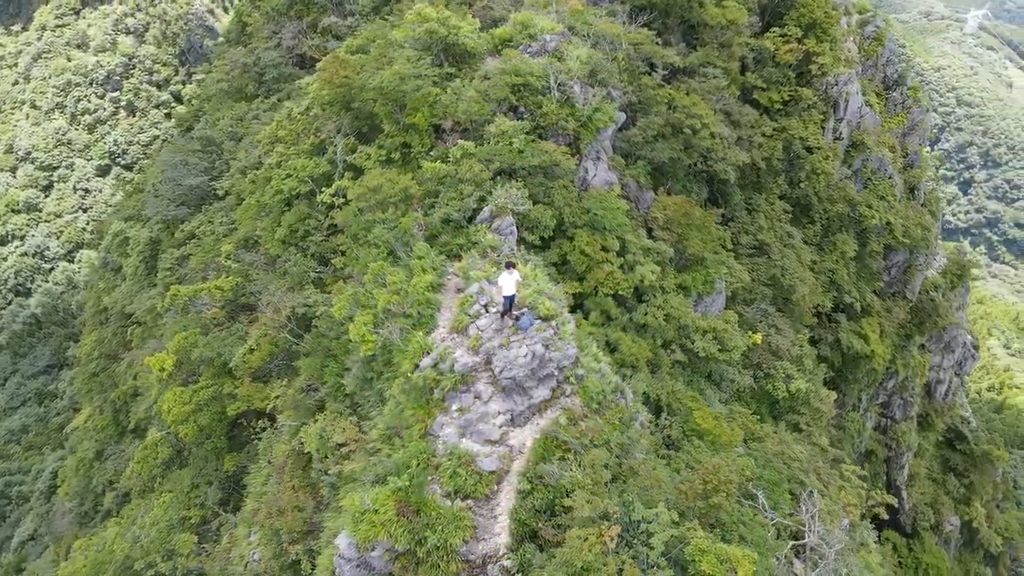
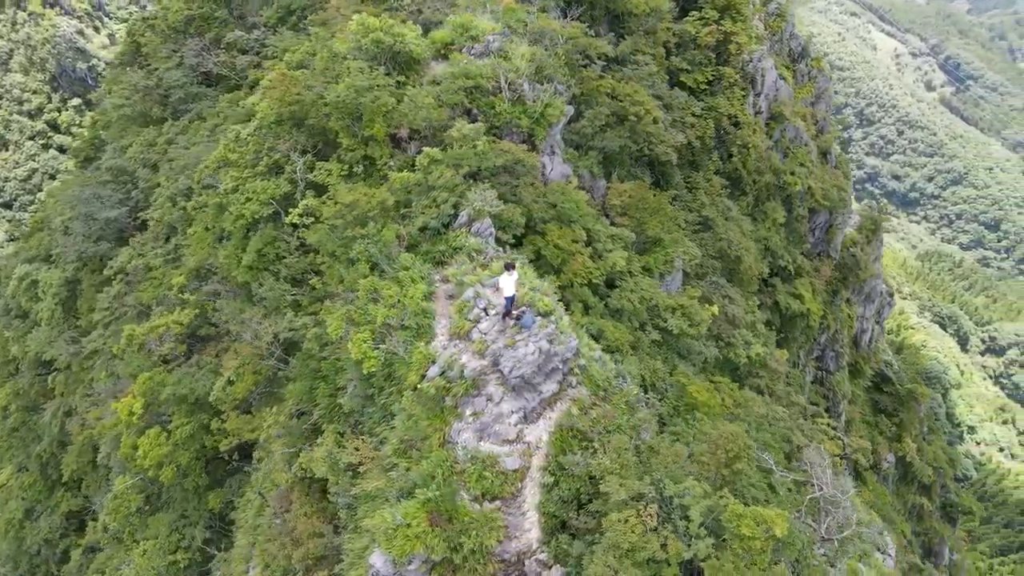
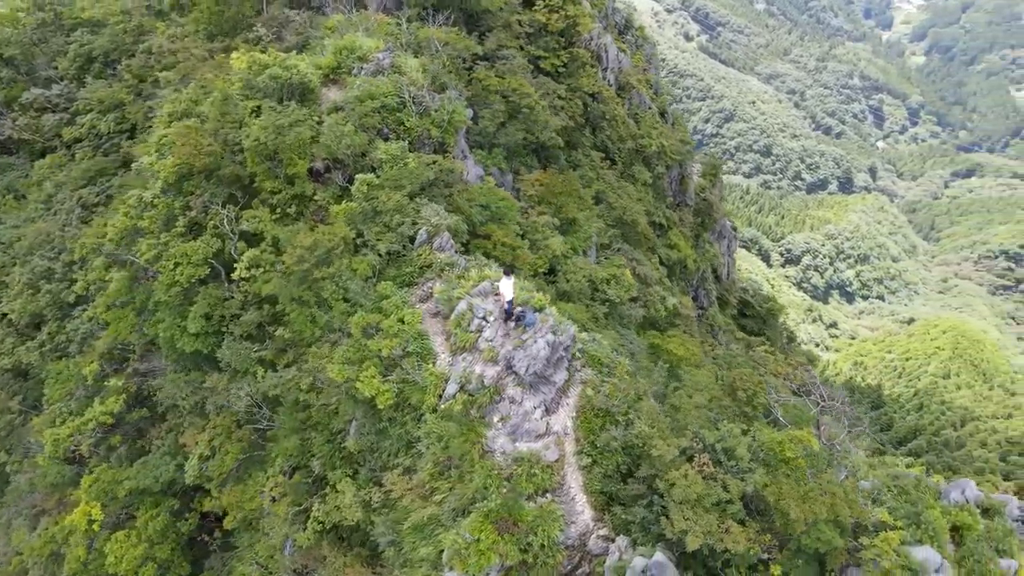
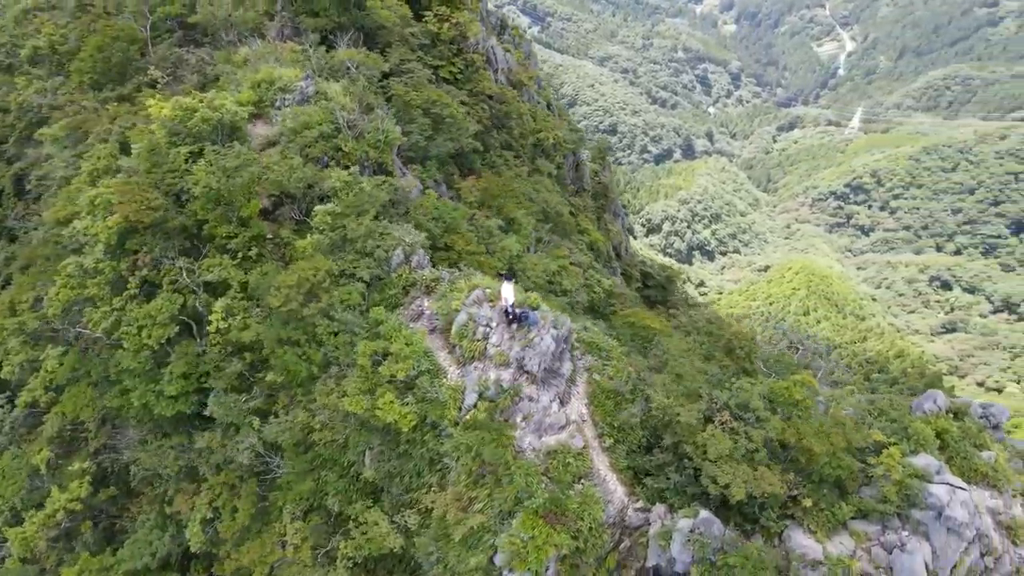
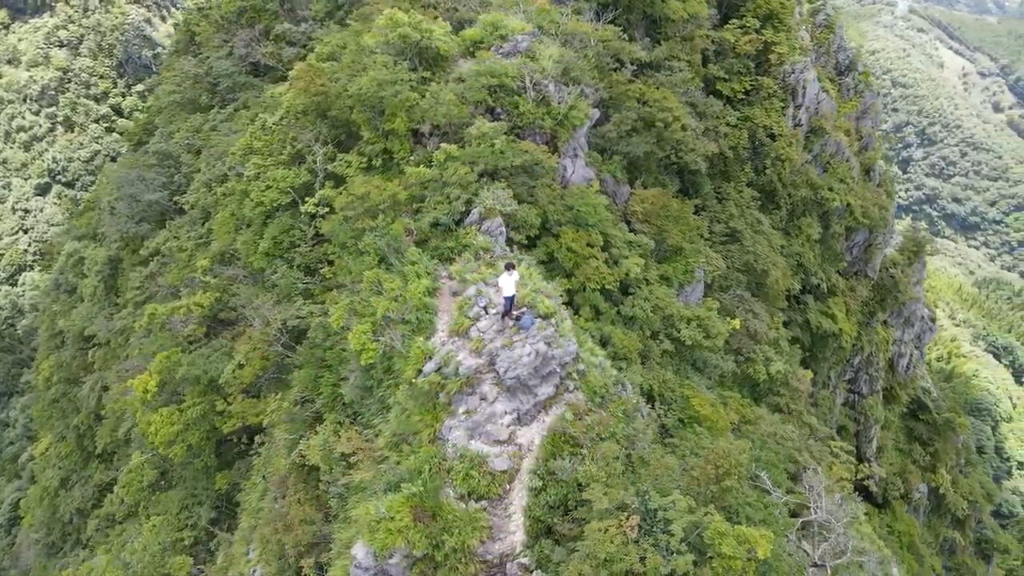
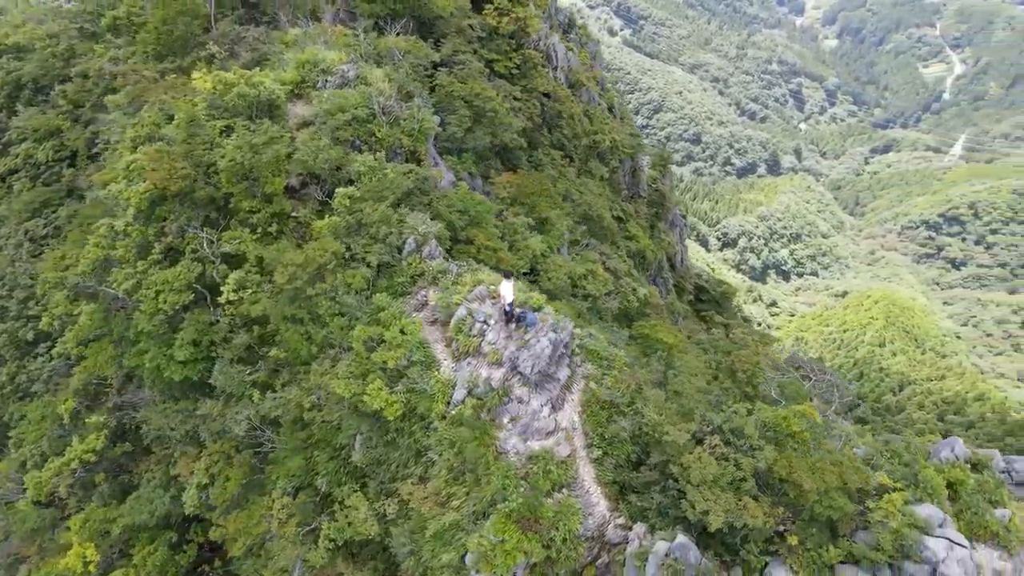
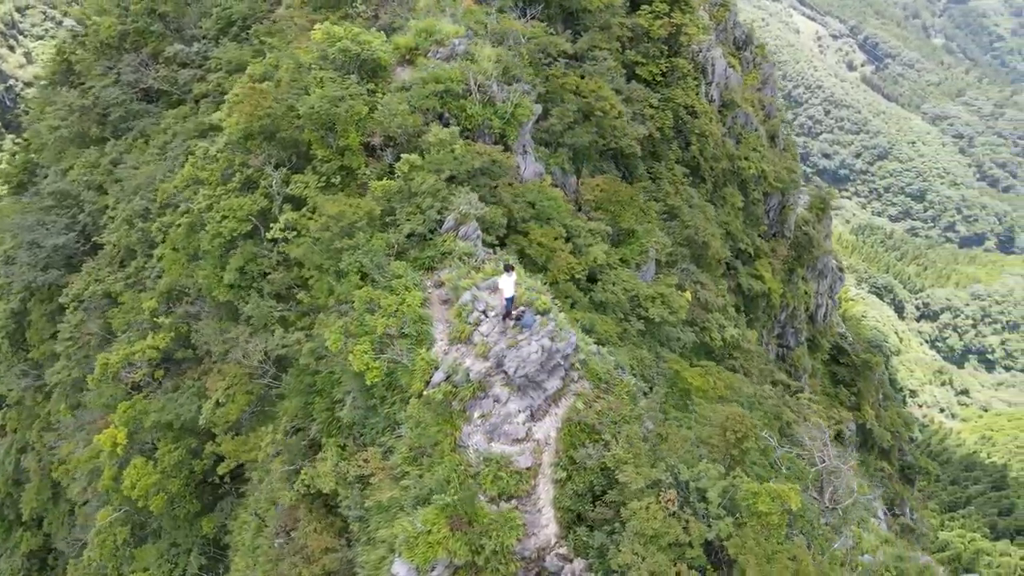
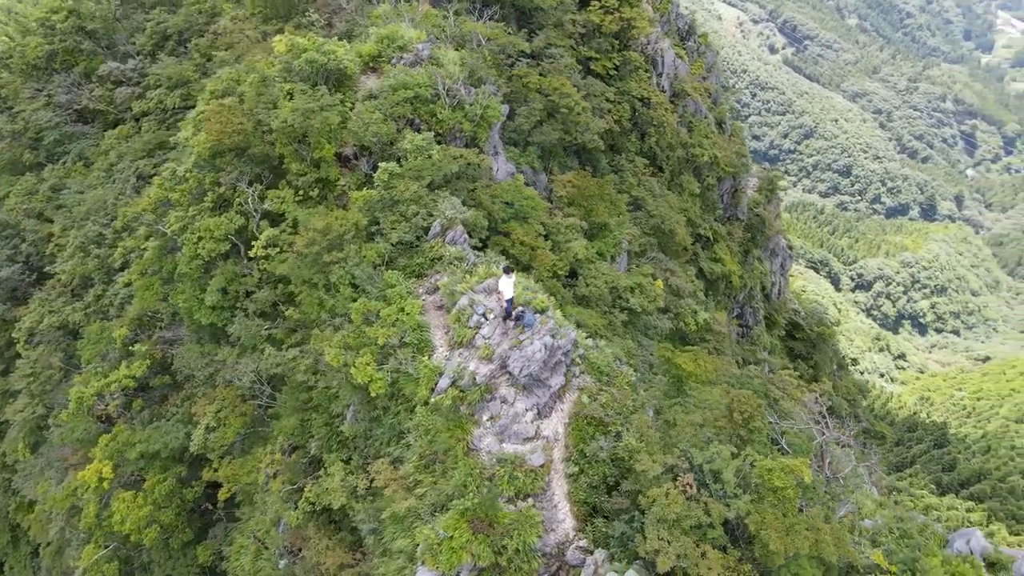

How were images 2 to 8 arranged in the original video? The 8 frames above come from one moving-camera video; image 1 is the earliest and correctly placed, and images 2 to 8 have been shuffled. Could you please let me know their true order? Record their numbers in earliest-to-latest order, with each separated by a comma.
5, 2, 7, 8, 3, 6, 4
